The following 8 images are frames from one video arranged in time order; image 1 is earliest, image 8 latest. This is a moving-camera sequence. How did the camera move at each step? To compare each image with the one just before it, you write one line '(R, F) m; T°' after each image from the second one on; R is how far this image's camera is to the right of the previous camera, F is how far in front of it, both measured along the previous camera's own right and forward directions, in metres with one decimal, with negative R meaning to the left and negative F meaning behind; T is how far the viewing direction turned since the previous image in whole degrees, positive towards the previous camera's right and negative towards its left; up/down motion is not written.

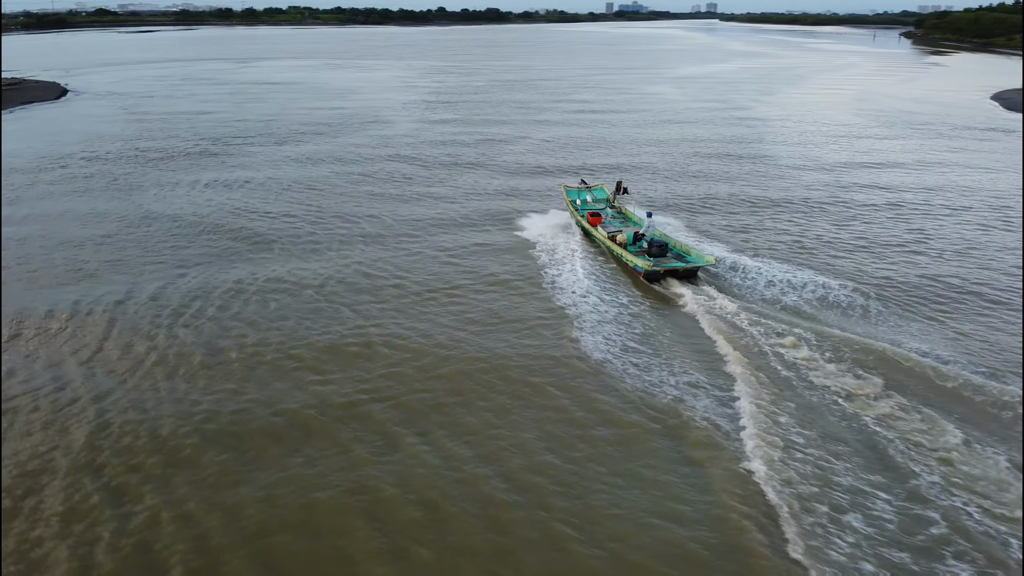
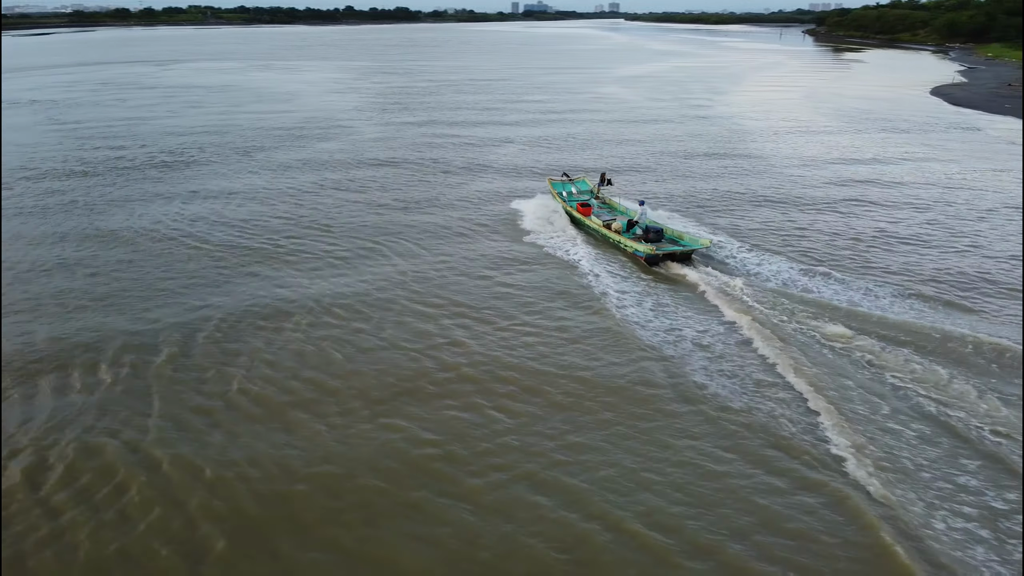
(-3.3, +2.0) m; +6°
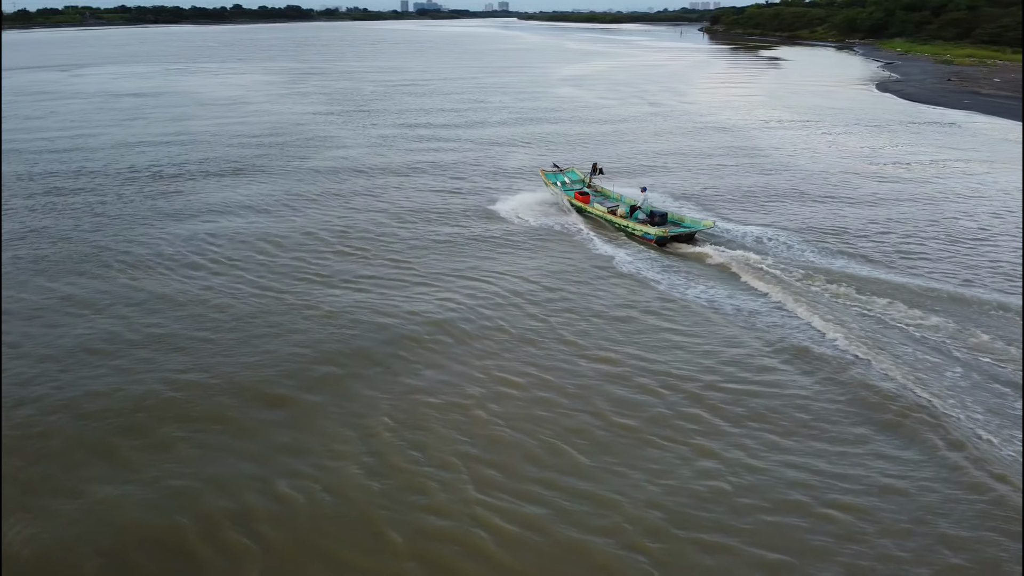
(-4.9, +2.6) m; +7°
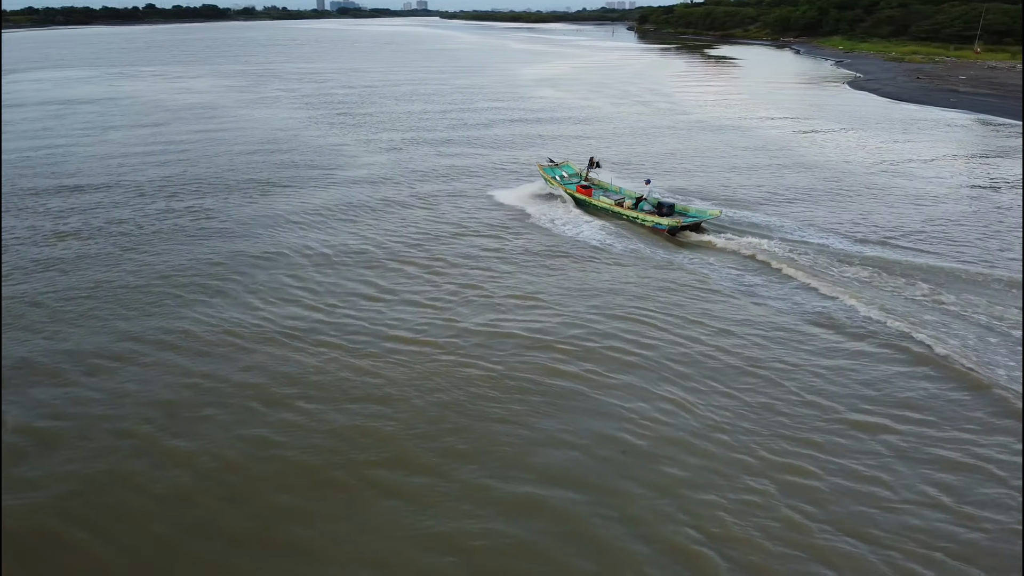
(-4.4, +2.2) m; +5°
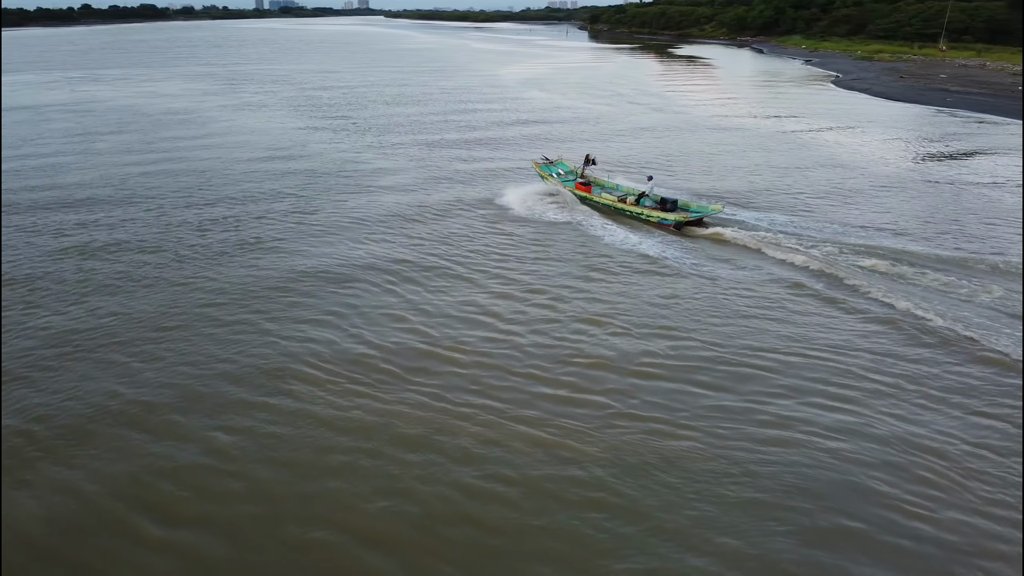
(-3.5, +1.7) m; +4°
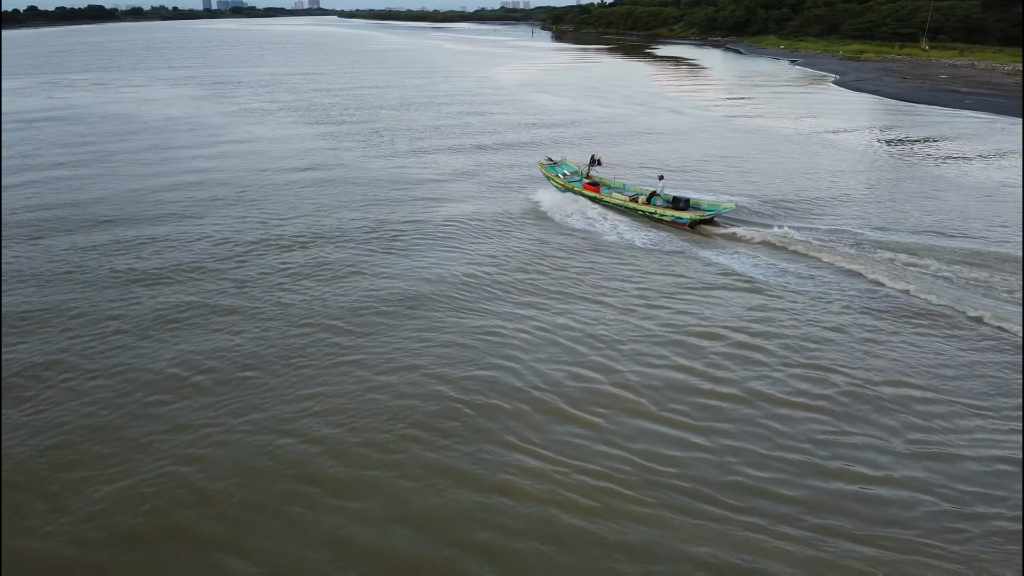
(-4.1, +2.2) m; +3°
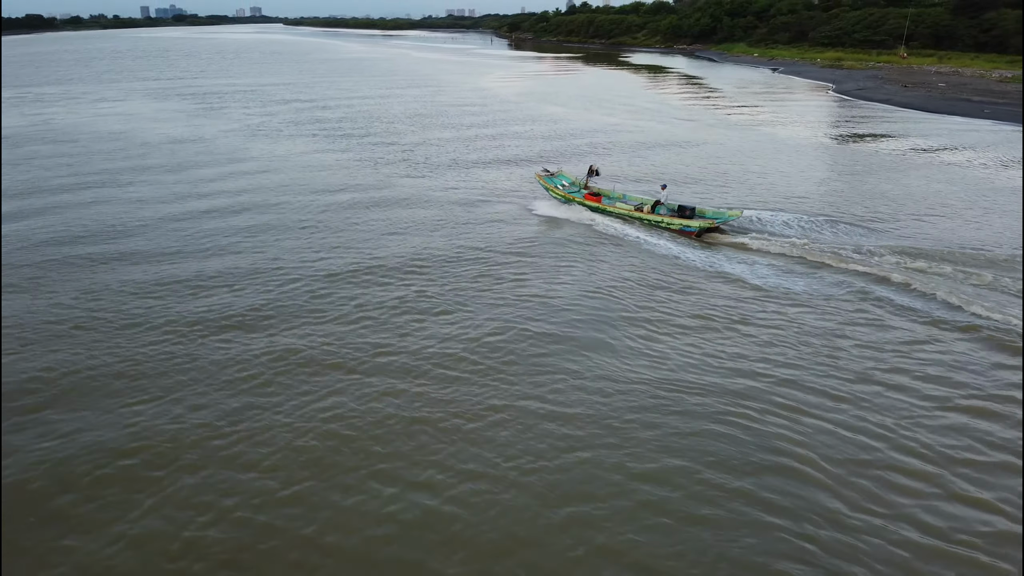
(-4.6, +2.8) m; +4°
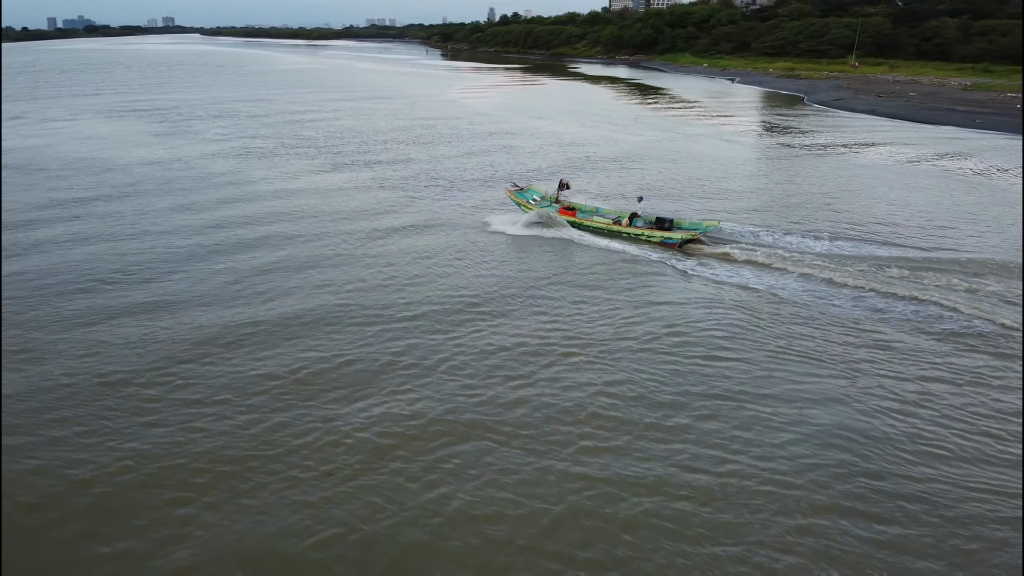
(-4.6, +2.9) m; +5°
